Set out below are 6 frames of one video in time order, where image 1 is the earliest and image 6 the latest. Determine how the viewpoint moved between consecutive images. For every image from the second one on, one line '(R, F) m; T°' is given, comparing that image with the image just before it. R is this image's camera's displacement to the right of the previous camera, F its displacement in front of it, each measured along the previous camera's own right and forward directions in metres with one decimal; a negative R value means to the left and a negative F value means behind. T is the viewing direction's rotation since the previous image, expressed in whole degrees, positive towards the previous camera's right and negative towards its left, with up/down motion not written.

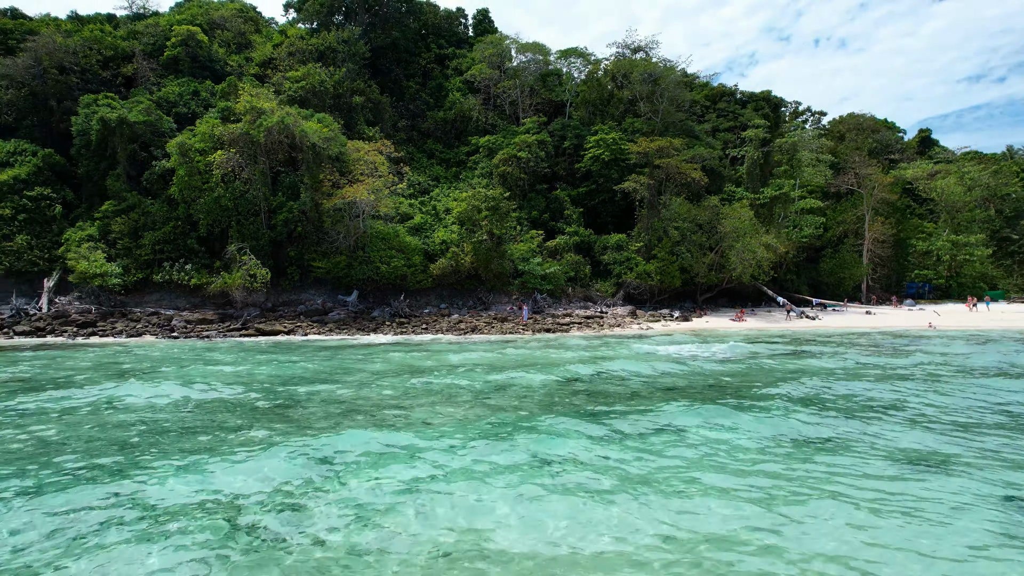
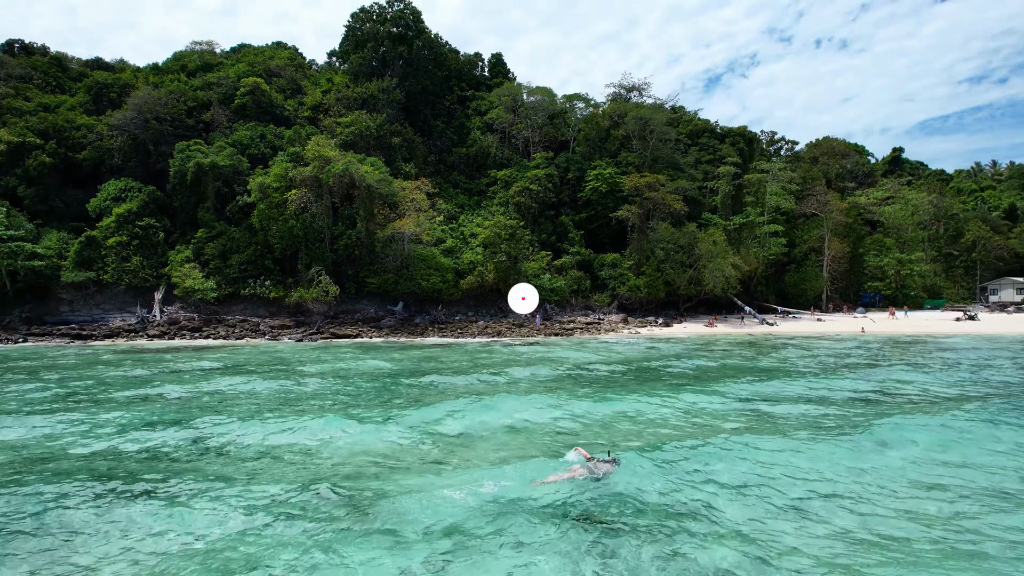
(-0.7, -5.3) m; 0°
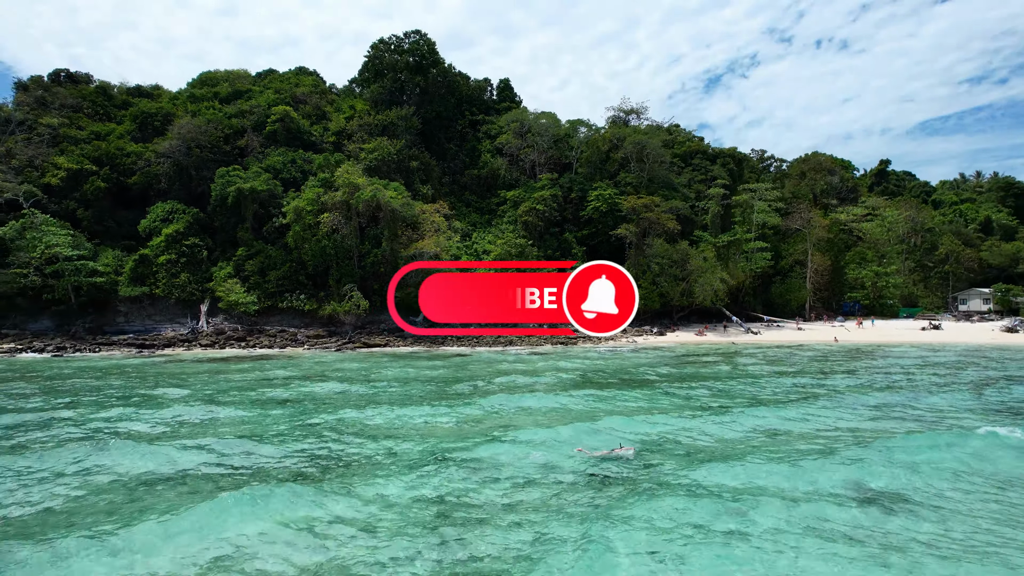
(-0.5, -3.0) m; 0°
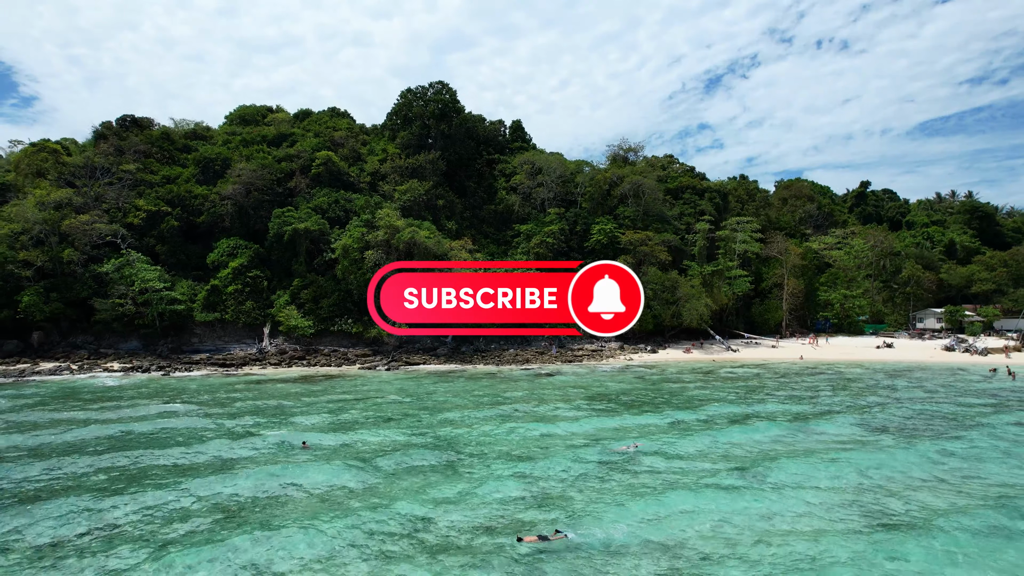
(-0.9, -5.4) m; 0°
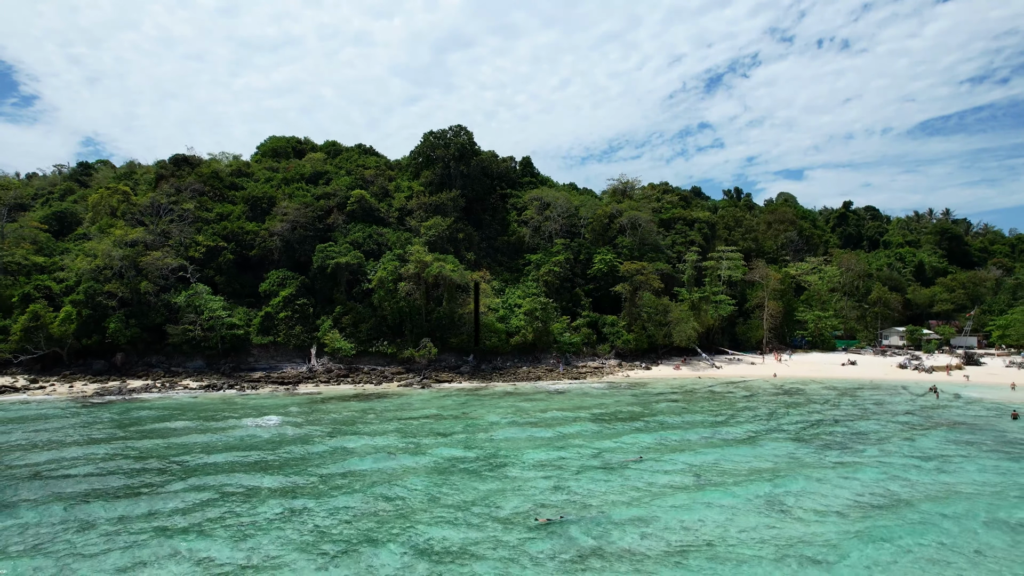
(-0.9, -5.5) m; 0°
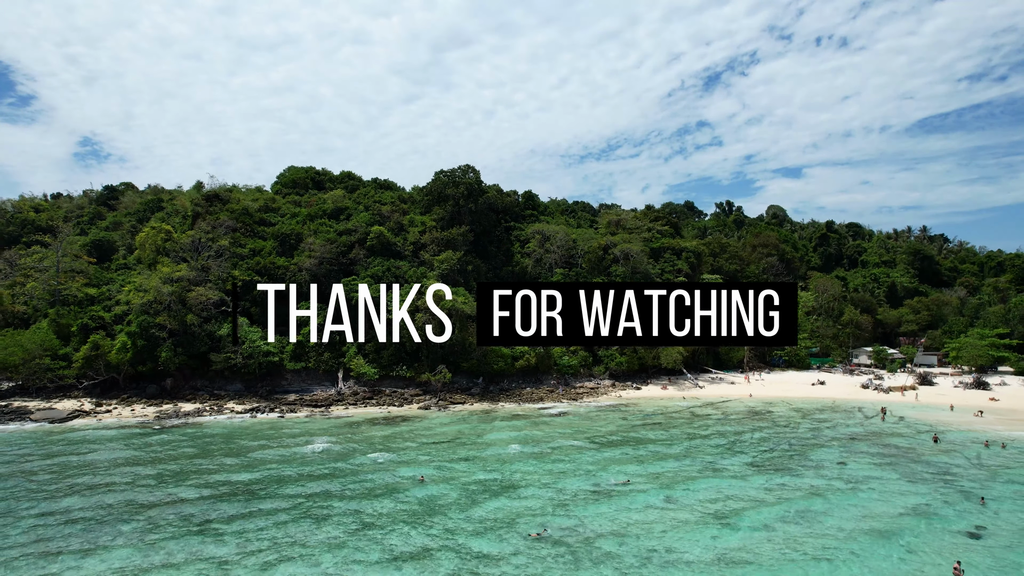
(-0.5, -5.0) m; 0°
